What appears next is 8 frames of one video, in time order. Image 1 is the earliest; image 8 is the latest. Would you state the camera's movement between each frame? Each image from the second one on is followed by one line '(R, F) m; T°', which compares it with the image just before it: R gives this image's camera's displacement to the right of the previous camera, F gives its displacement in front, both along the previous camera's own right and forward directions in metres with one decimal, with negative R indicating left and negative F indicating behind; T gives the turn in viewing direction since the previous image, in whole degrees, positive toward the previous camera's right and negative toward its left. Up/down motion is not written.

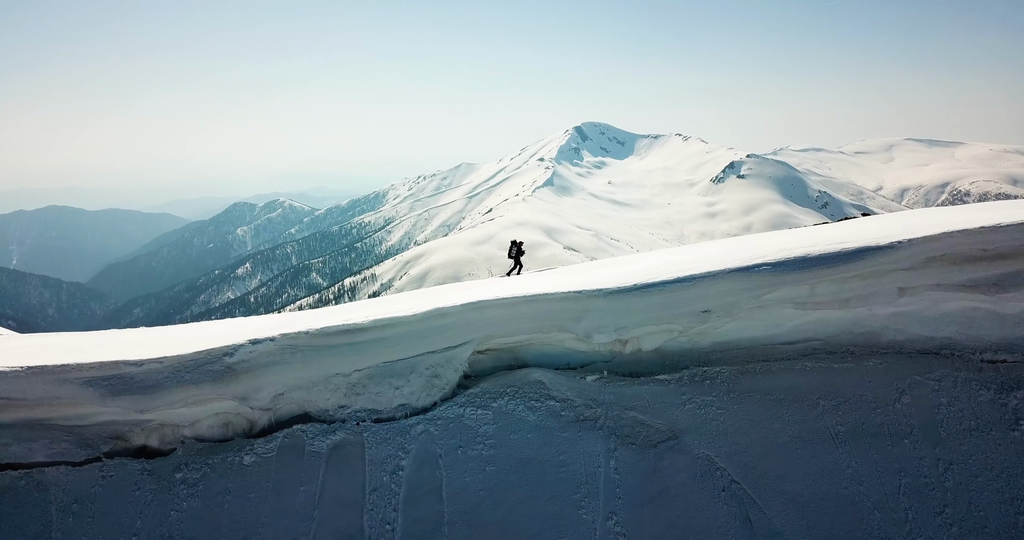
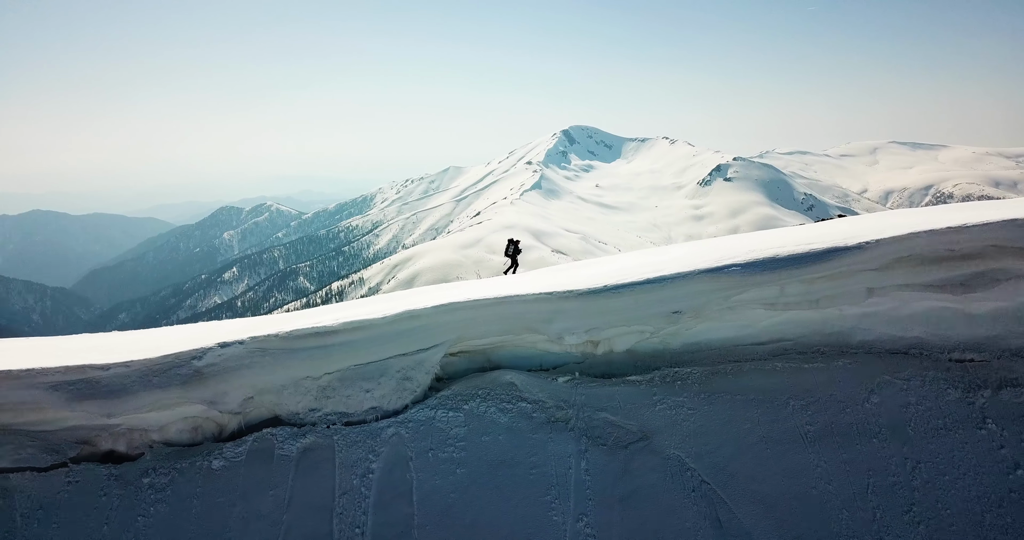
(+0.3, 0.0) m; +1°
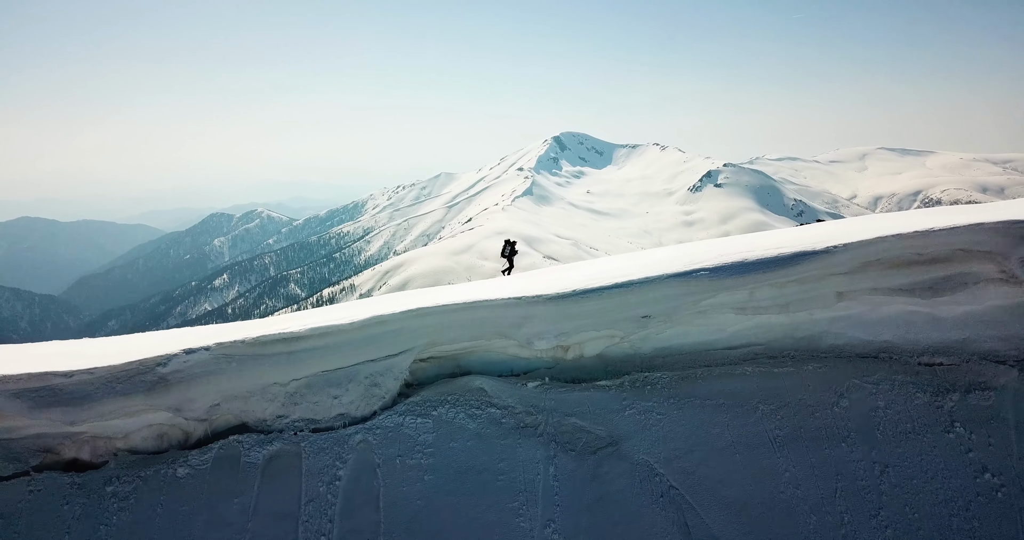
(+0.4, 0.0) m; +1°
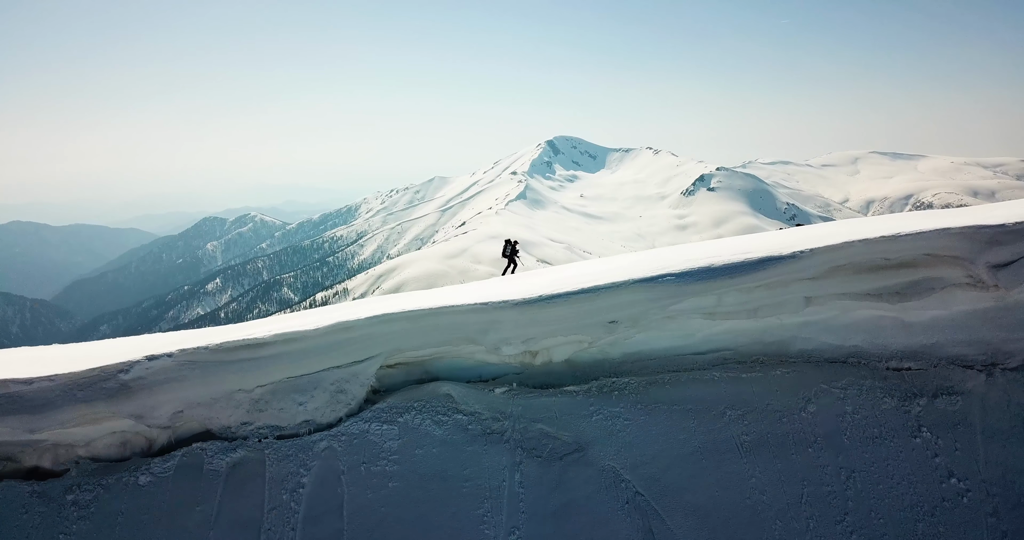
(+0.4, 0.0) m; 0°
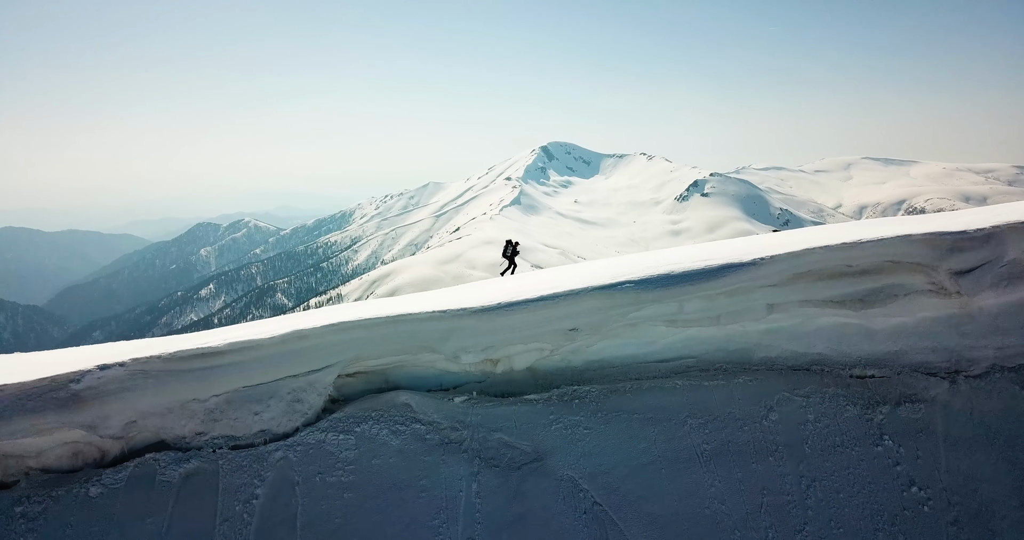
(+0.6, 0.0) m; 0°
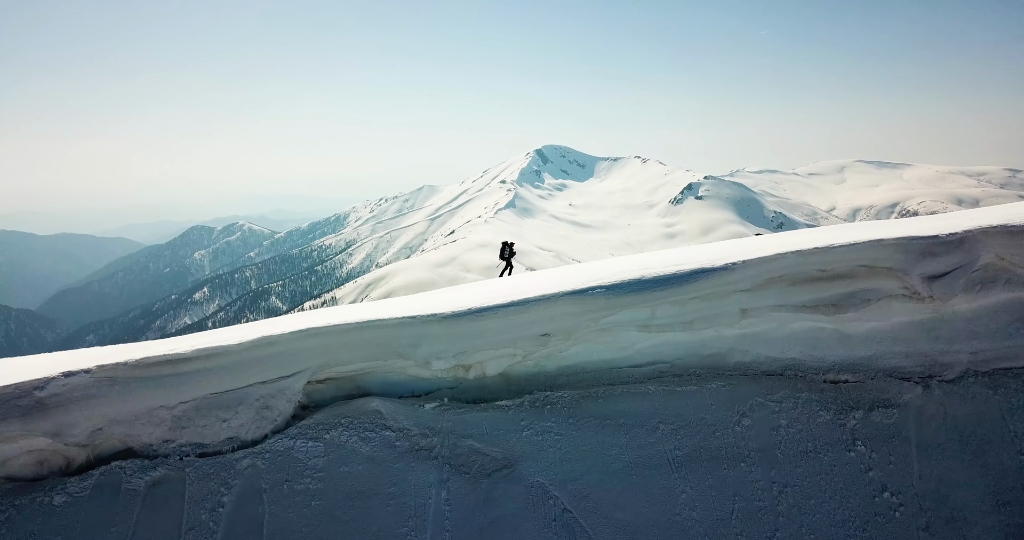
(+0.4, 0.0) m; 0°
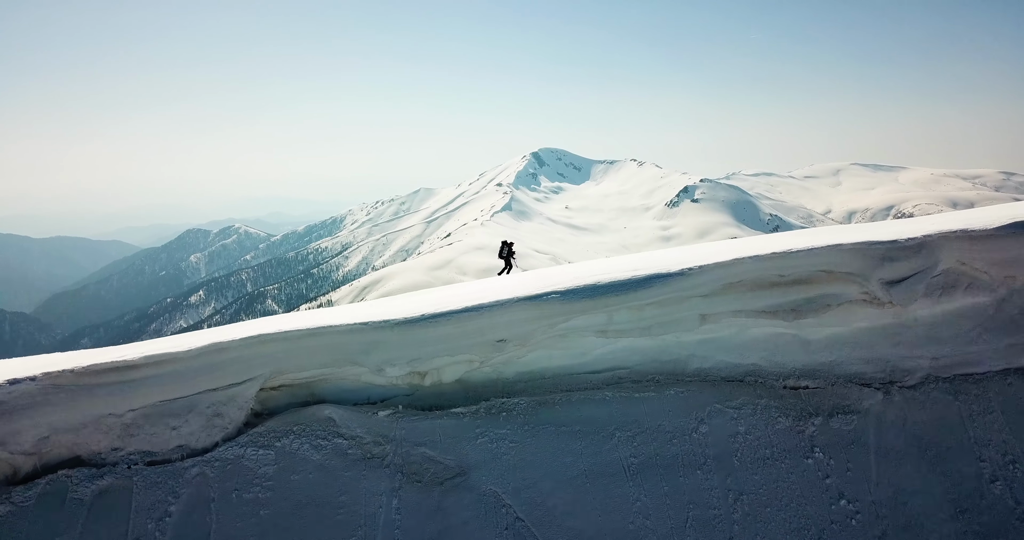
(+0.7, +0.1) m; 0°
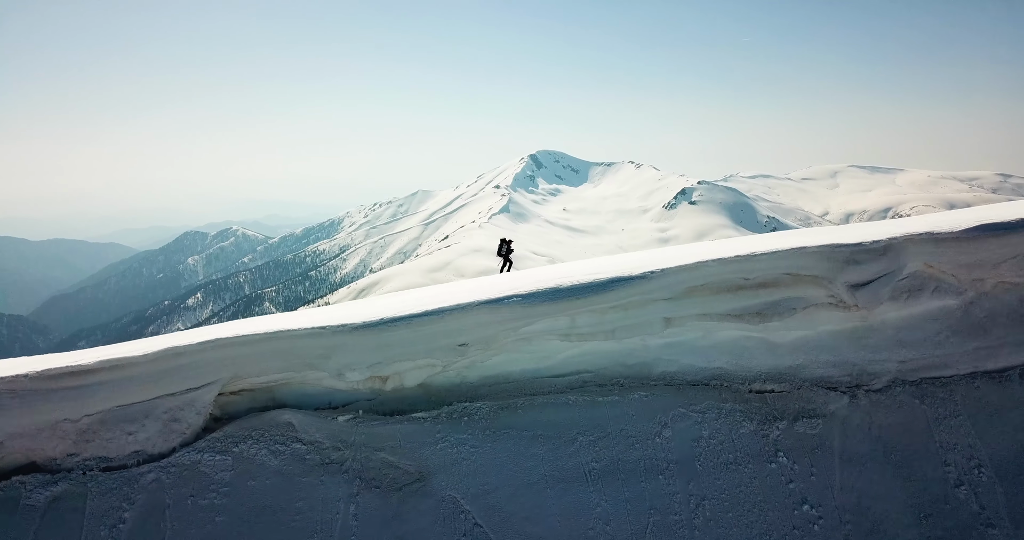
(+0.6, +0.1) m; 0°
